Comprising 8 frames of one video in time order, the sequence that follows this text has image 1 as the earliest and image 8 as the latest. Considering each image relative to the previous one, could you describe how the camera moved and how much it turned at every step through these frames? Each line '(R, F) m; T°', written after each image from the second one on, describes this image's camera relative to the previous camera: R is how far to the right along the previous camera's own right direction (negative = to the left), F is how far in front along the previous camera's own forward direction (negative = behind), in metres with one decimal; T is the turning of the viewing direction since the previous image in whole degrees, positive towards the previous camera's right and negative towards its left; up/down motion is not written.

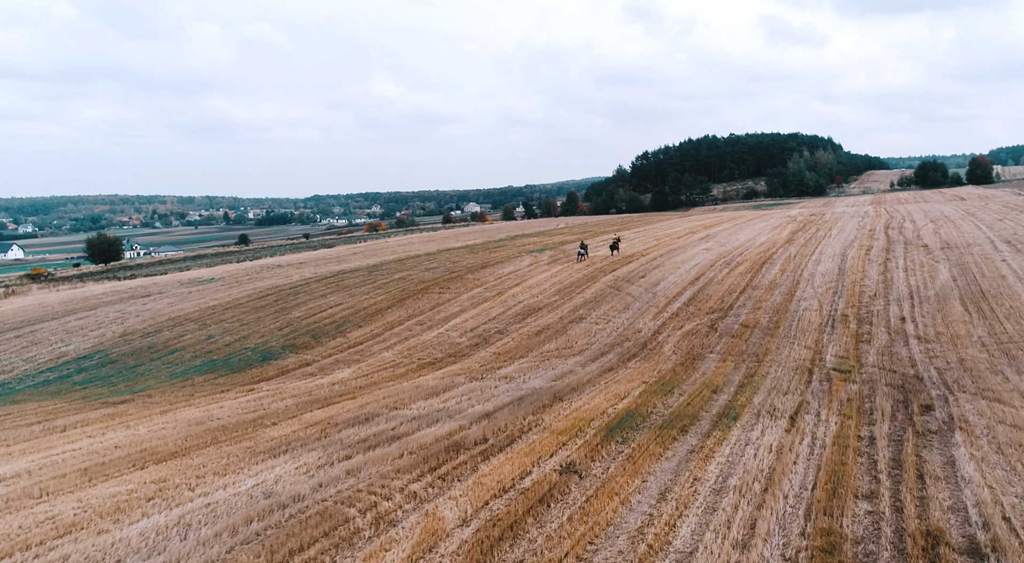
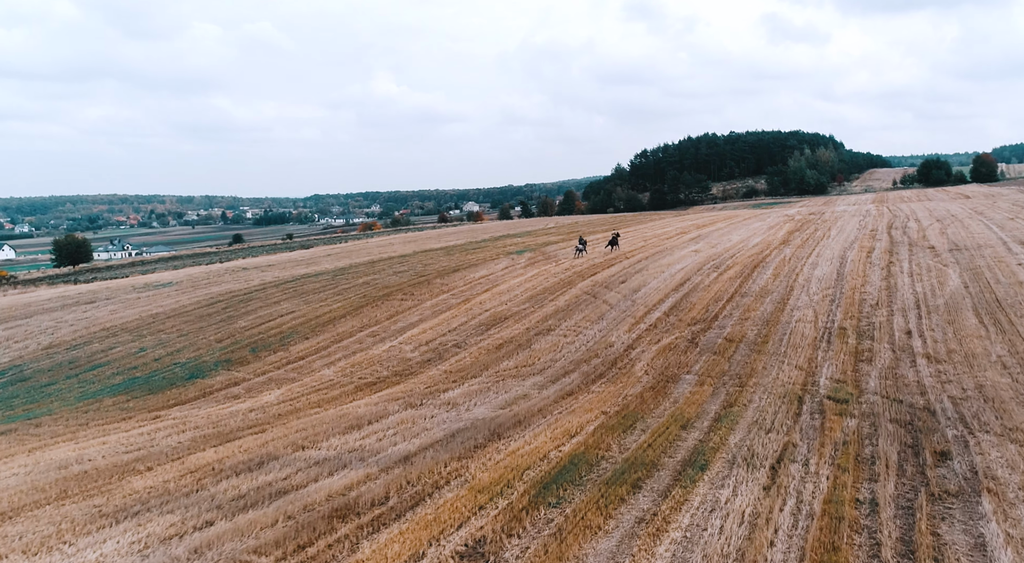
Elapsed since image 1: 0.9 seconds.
(+1.0, +1.7) m; 0°
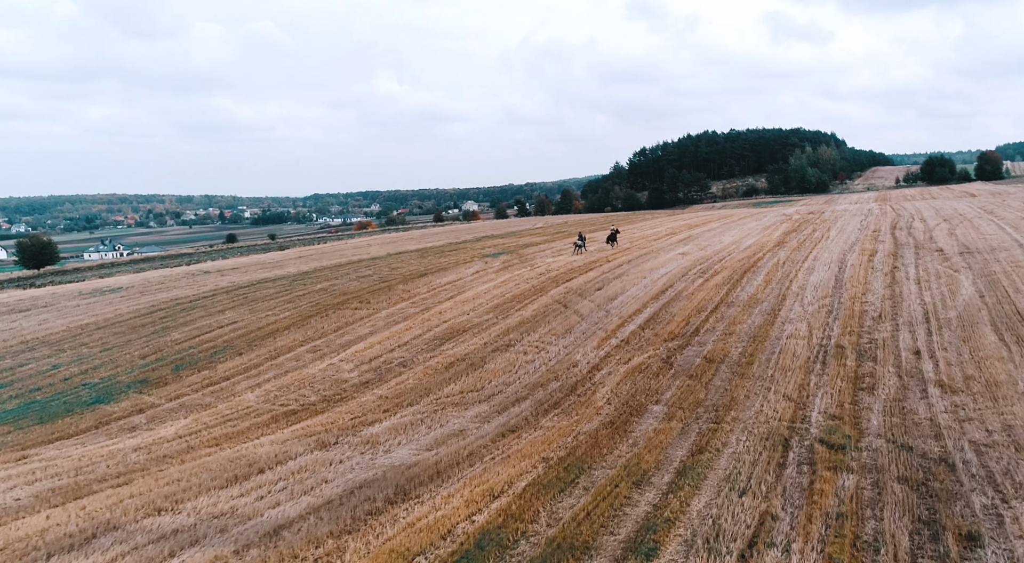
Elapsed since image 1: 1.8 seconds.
(+1.0, +1.8) m; 0°
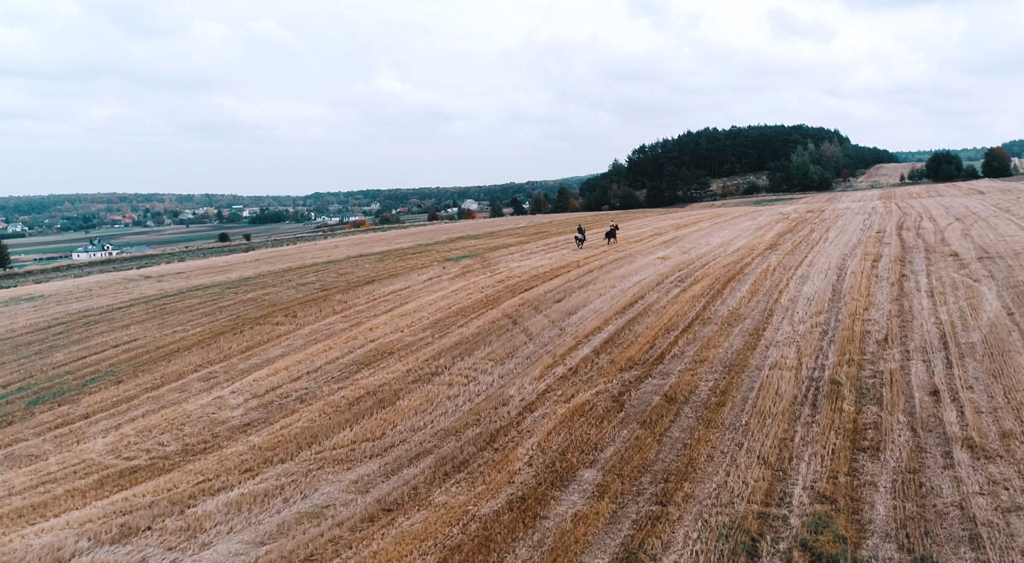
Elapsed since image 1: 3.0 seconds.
(+1.3, +2.4) m; 0°
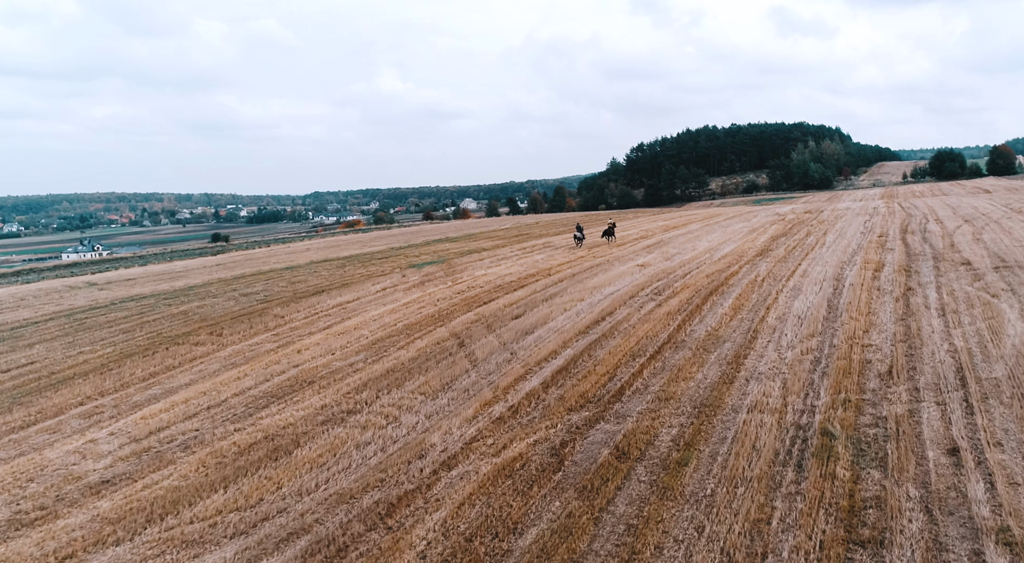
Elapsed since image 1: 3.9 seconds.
(+1.0, +1.8) m; 0°
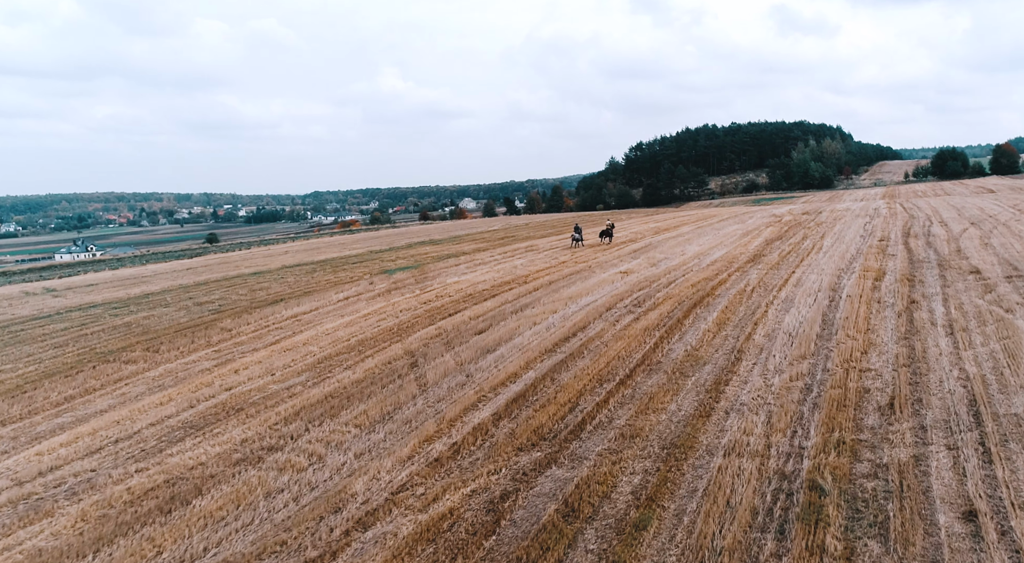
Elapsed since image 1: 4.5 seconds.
(+0.7, +1.2) m; 0°
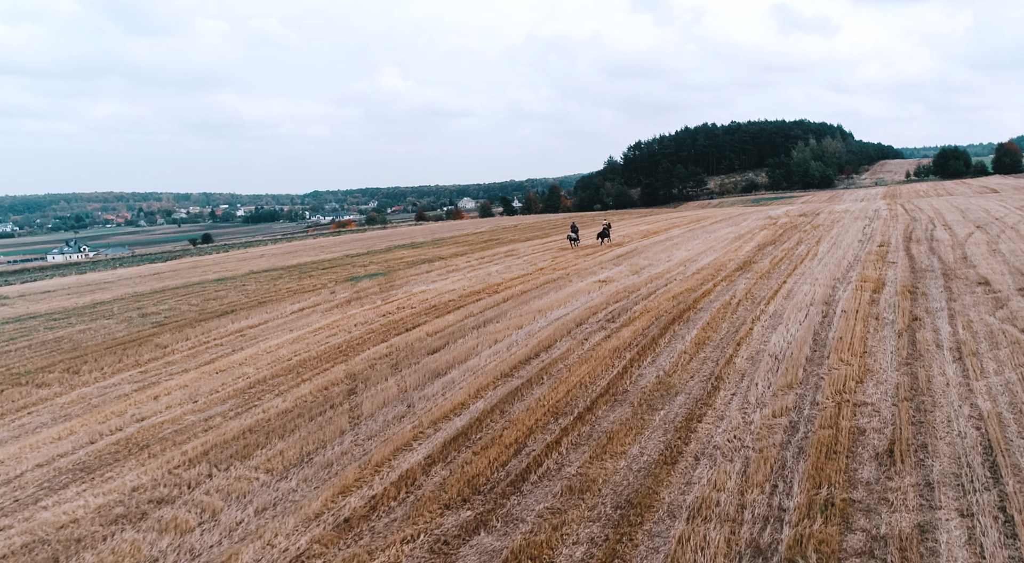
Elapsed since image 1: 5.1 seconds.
(+0.7, +1.2) m; 0°
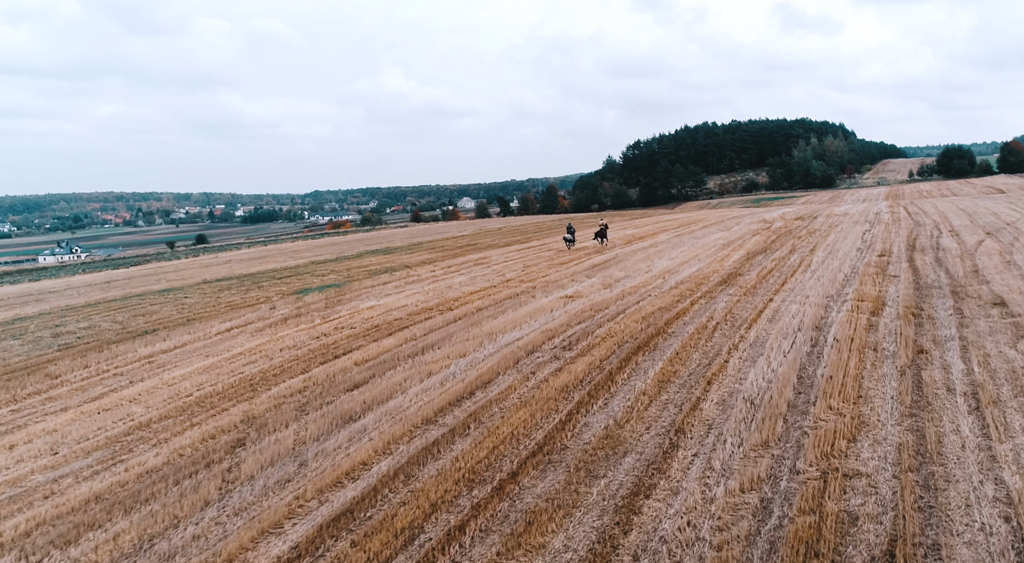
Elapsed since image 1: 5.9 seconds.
(+1.0, +1.7) m; 0°
